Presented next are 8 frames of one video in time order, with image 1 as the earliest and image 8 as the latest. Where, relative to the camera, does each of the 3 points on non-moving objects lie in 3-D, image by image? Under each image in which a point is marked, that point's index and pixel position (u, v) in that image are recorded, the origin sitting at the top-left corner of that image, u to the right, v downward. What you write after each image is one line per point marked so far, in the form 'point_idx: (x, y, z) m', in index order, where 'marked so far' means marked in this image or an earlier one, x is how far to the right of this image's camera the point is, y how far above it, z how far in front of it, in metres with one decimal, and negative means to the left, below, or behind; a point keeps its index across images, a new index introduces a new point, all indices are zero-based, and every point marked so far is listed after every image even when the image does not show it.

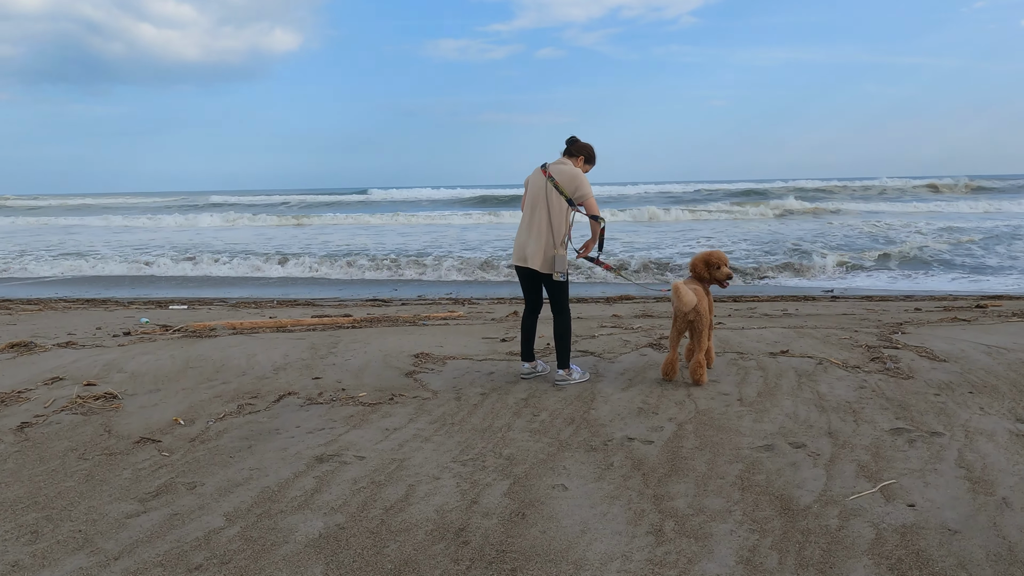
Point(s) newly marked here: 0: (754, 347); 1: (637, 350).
0: (+1.6, -0.4, +5.0) m
1: (+0.8, -0.4, +4.9) m
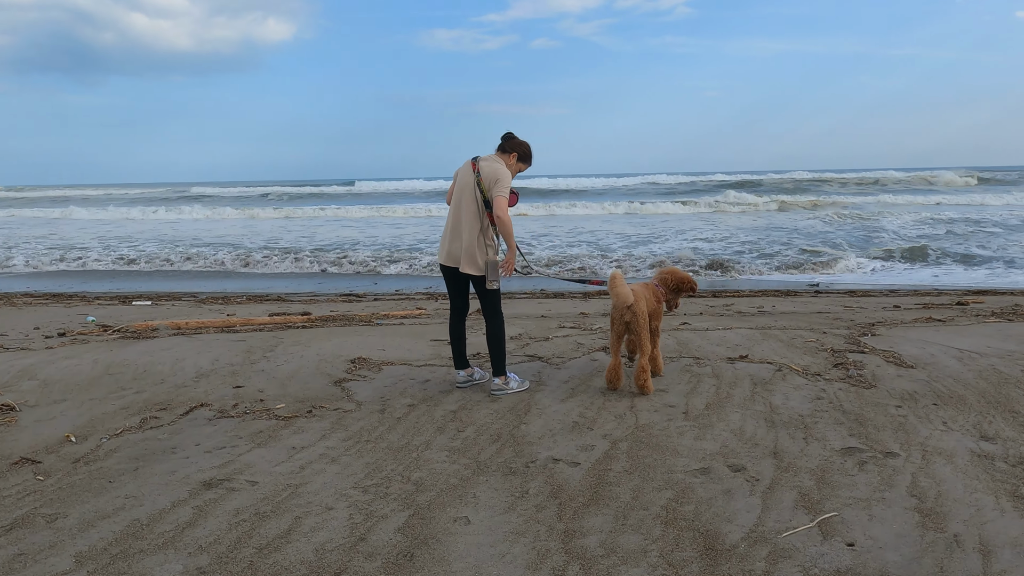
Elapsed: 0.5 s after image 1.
0: (+1.2, -0.4, +4.7) m
1: (+0.5, -0.4, +4.6) m
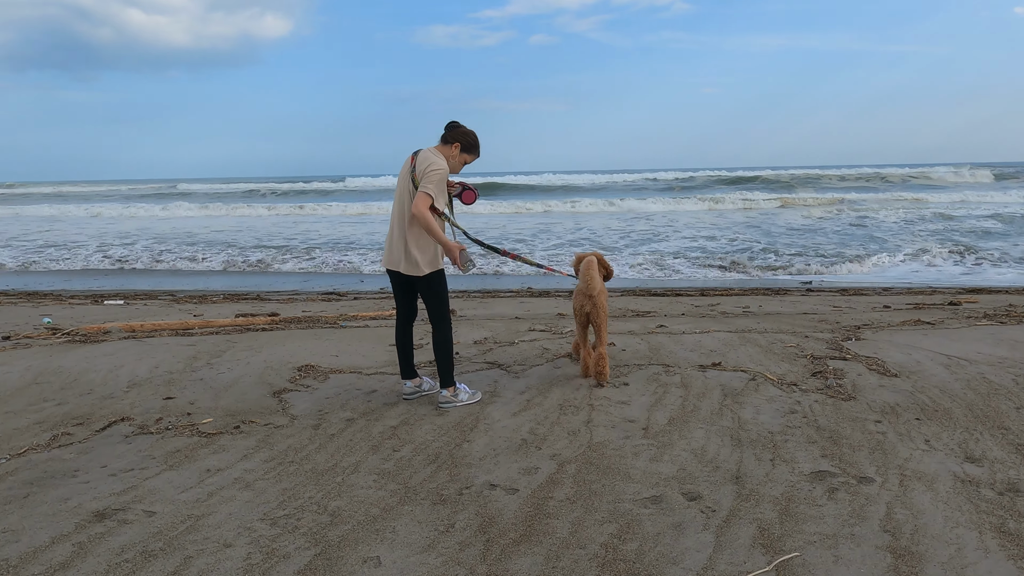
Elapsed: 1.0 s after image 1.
0: (+1.0, -0.4, +4.4) m
1: (+0.2, -0.4, +4.3) m
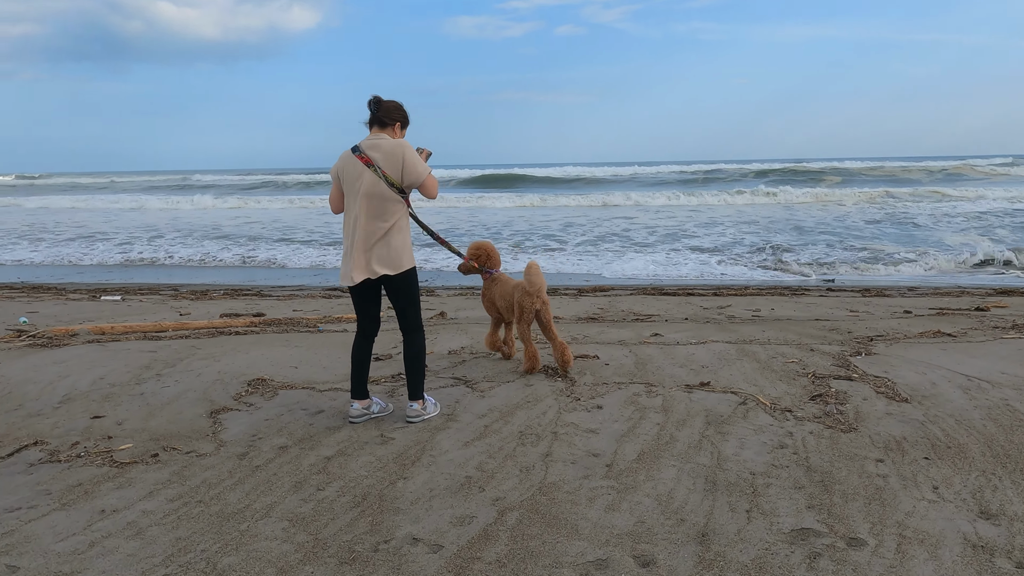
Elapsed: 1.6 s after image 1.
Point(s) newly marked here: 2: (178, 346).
0: (+0.8, -0.5, +4.0) m
1: (+0.1, -0.5, +3.9) m
2: (-2.3, -0.4, +5.2) m
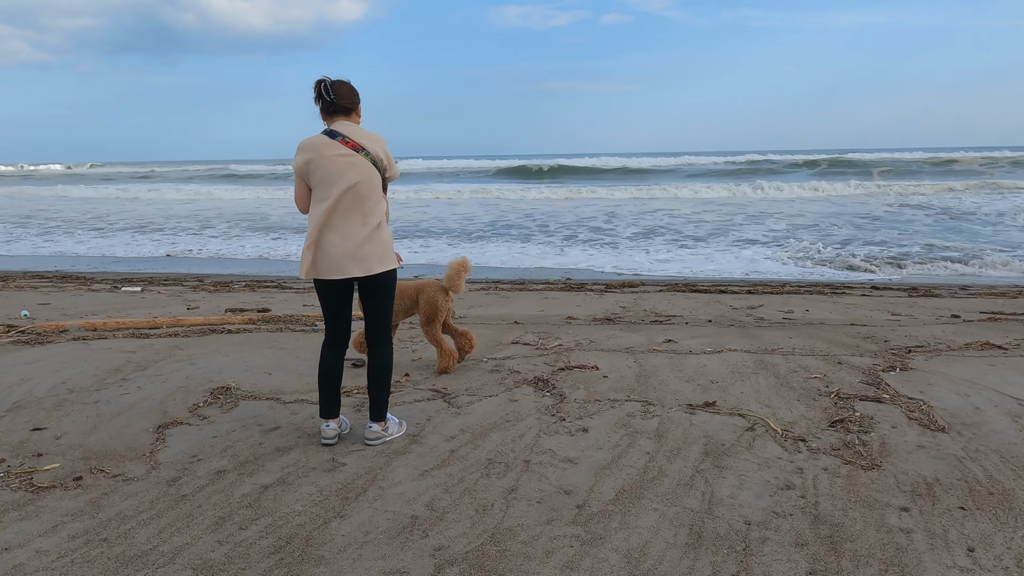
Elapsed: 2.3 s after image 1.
0: (+0.8, -0.5, +3.5) m
1: (0.0, -0.5, +3.6) m
2: (-2.3, -0.4, +4.9) m
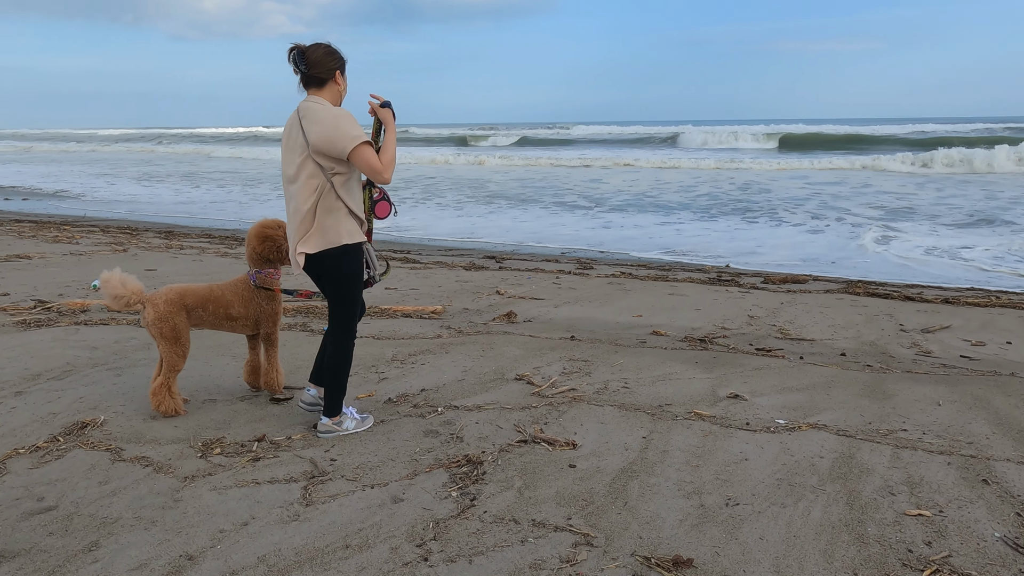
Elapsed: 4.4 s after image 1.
0: (+0.4, -0.7, +2.2) m
1: (-0.3, -0.6, +2.4) m
2: (-2.2, -0.3, +4.3) m
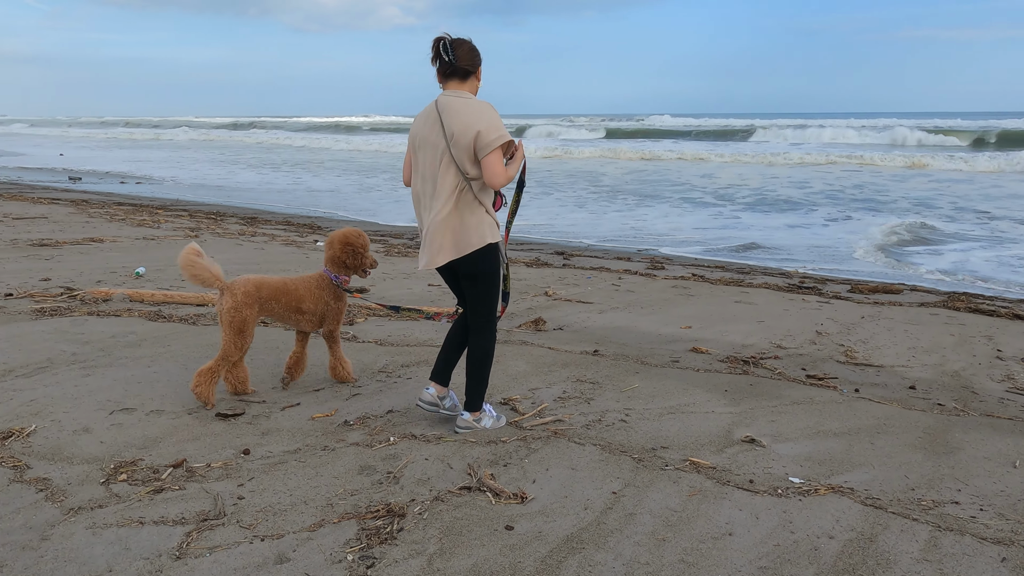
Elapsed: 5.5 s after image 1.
0: (+0.1, -0.7, +1.7) m
1: (-0.6, -0.7, +2.0) m
2: (-2.1, -0.3, +4.1) m
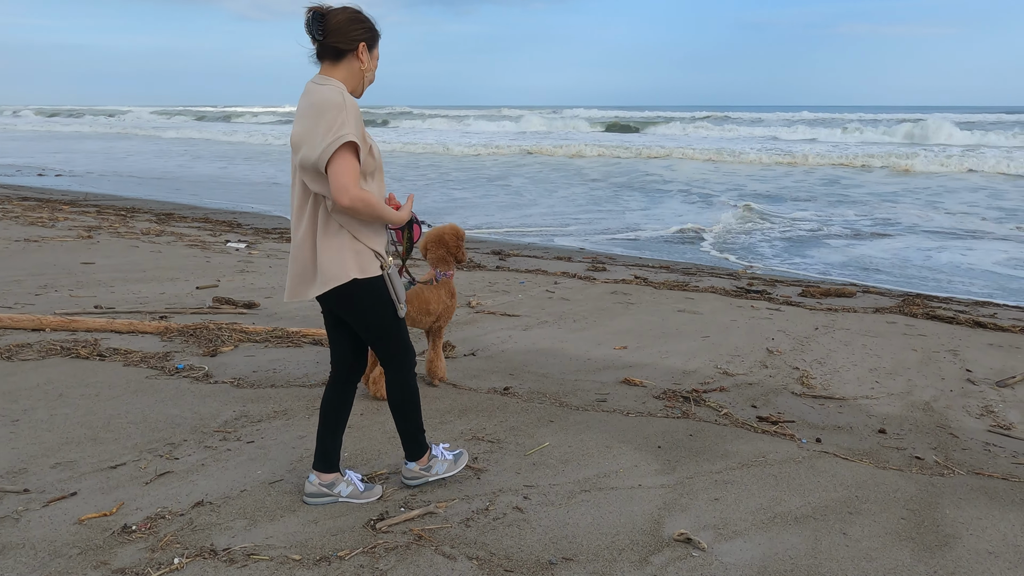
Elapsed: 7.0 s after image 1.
0: (-0.2, -0.9, +0.9) m
1: (-0.9, -0.8, +1.2) m
2: (-2.6, -0.4, +3.2) m
